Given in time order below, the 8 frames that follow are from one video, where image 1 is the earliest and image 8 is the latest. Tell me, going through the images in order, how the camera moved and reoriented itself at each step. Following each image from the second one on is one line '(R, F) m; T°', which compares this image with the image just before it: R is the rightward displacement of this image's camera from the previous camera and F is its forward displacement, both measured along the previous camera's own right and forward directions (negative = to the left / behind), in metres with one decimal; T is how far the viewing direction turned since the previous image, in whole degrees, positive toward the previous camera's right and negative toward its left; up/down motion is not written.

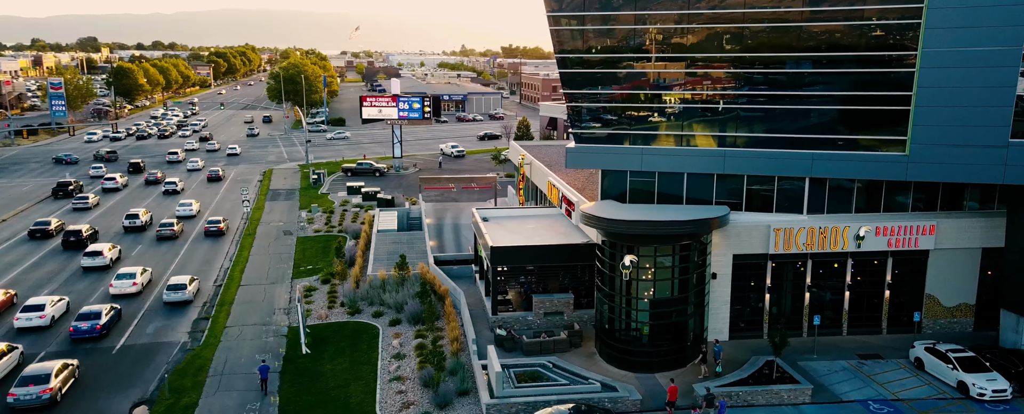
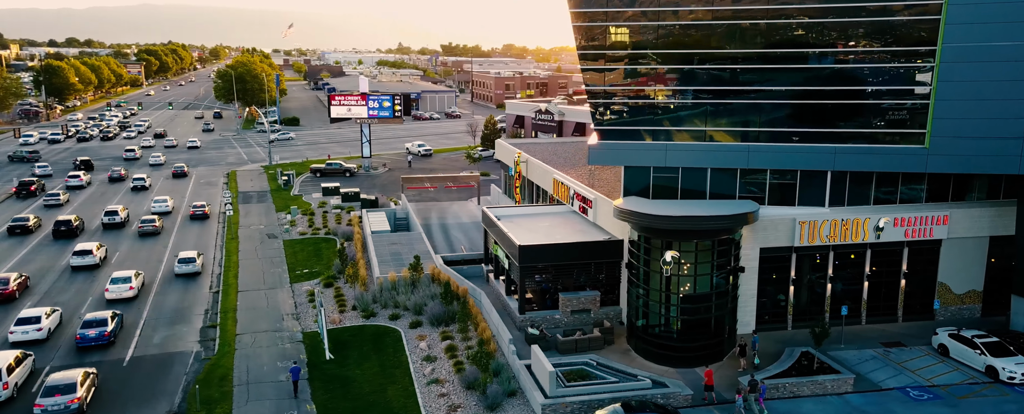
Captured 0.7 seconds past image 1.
(-3.3, +0.5) m; +4°
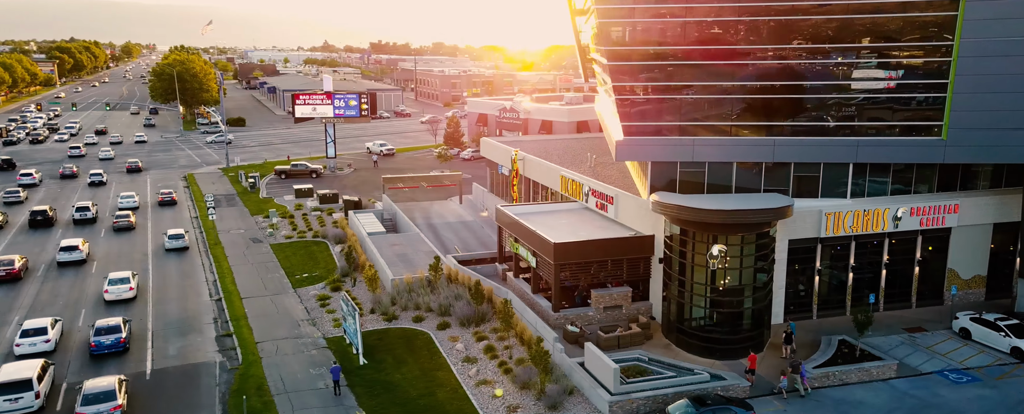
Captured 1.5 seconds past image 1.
(-3.8, +0.5) m; +5°
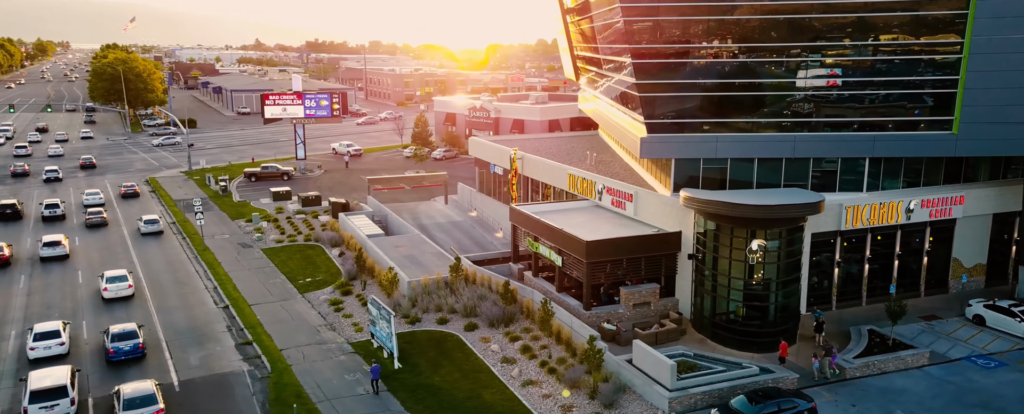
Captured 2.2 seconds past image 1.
(-3.3, +0.3) m; +4°
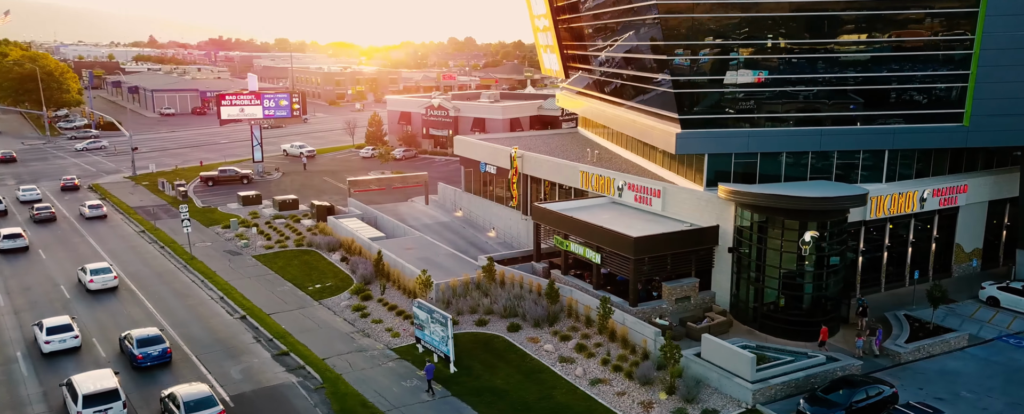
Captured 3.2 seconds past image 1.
(-4.8, +0.5) m; +6°
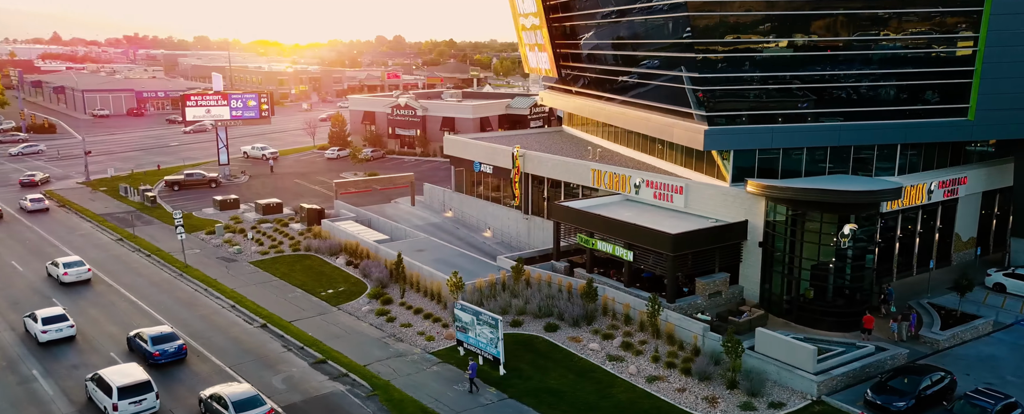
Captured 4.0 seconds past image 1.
(-3.9, +0.4) m; +5°
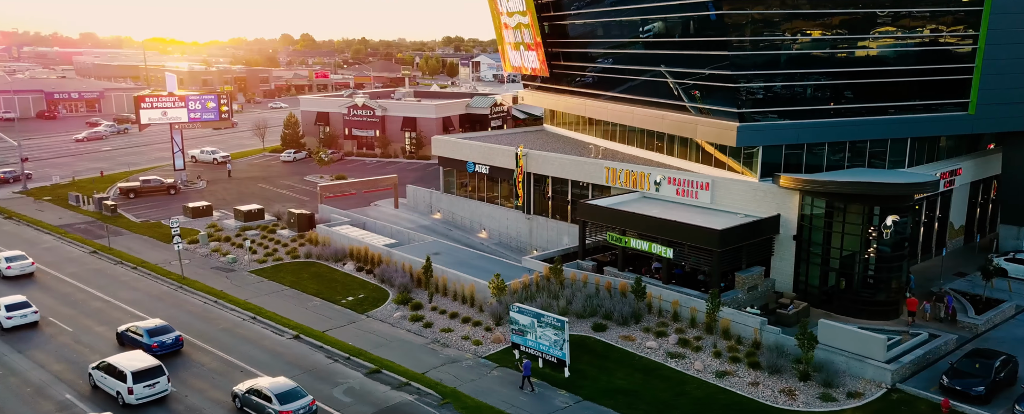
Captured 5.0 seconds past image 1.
(-5.0, +0.5) m; +6°
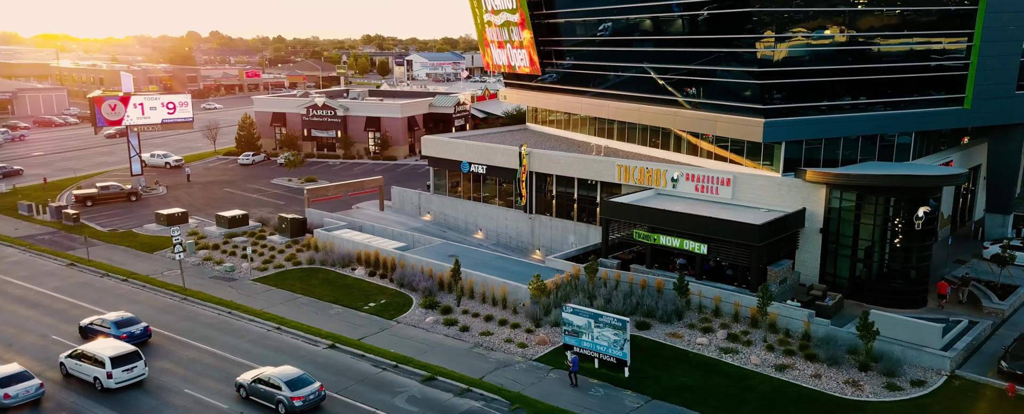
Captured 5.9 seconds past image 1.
(-4.5, +0.5) m; +5°
